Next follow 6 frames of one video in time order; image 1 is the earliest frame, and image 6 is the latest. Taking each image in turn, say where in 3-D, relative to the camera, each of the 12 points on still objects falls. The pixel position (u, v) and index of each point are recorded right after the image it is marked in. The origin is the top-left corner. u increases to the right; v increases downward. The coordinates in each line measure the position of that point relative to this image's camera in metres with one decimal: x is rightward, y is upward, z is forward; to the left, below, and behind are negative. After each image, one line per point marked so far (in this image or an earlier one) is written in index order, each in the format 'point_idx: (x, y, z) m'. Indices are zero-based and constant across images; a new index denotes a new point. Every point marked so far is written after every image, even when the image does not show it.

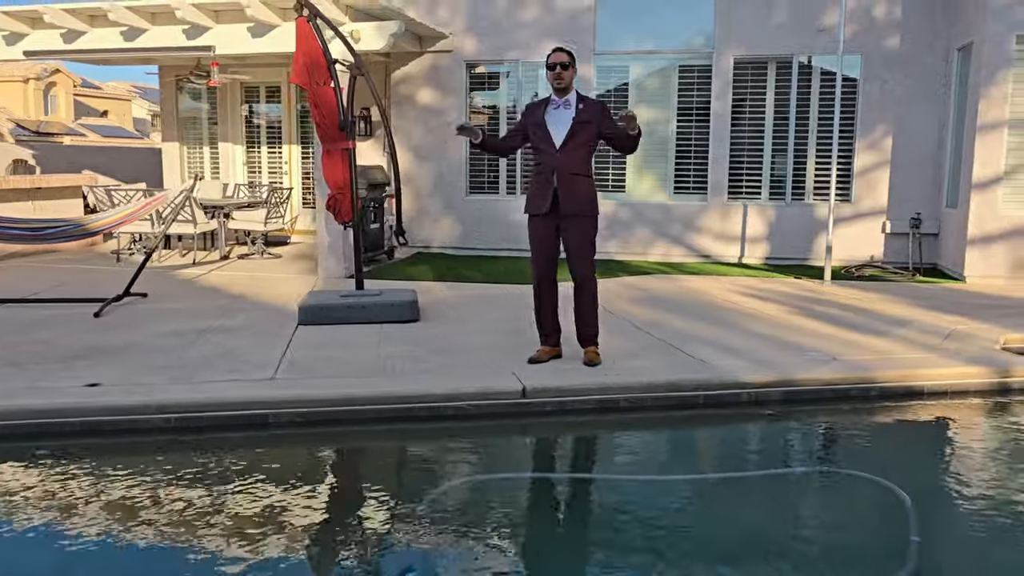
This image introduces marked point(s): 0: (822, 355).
0: (+2.1, -0.4, +5.7) m
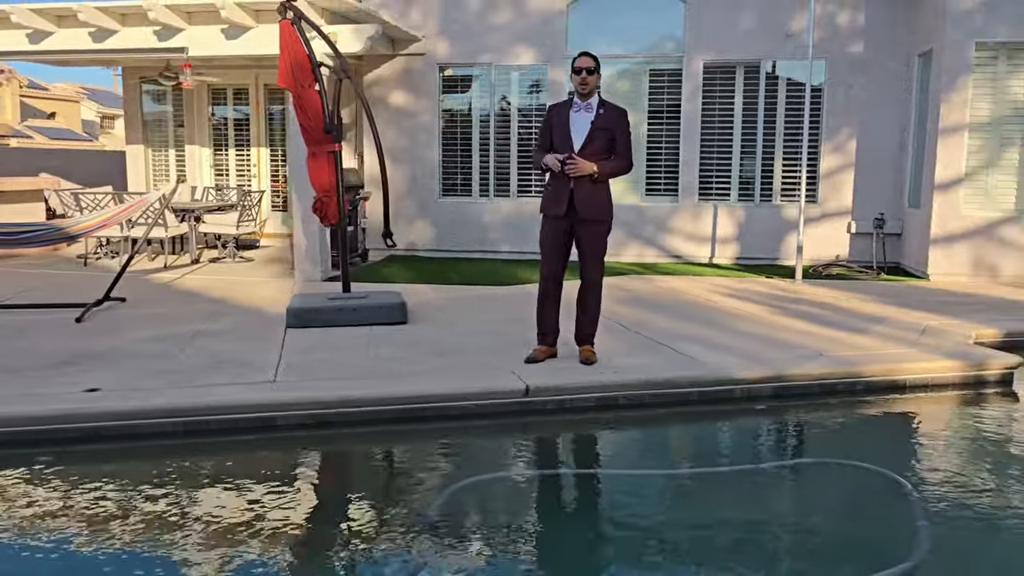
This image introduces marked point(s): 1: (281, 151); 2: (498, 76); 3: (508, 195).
0: (+2.0, -0.4, +5.8) m
1: (-3.6, +2.1, +13.4) m
2: (-0.2, +2.9, +11.6) m
3: (-0.1, +1.3, +11.8) m
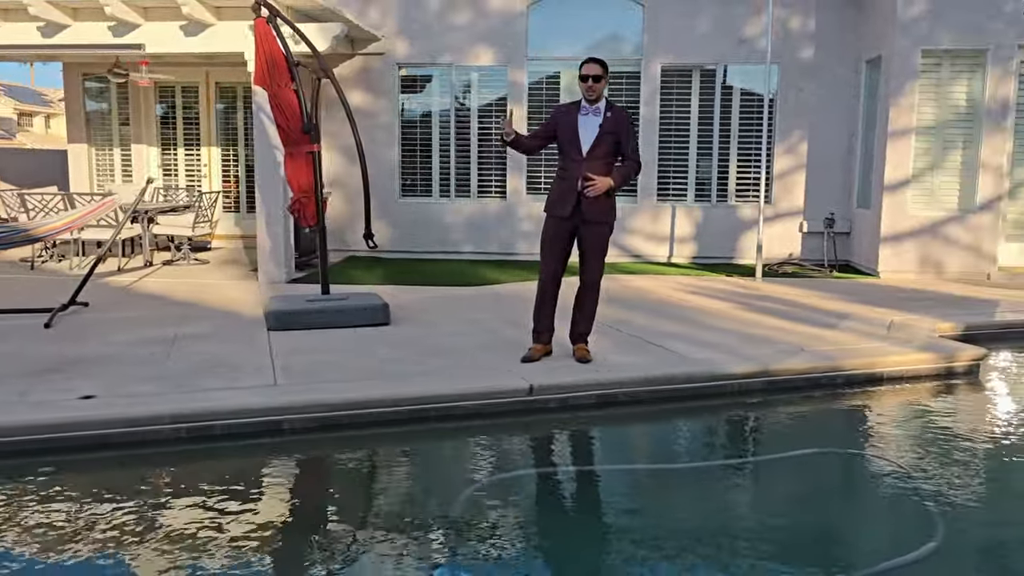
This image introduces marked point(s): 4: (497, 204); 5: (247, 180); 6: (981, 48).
0: (+2.0, -0.4, +6.1) m
1: (-4.3, +2.1, +13.1) m
2: (-0.7, +2.9, +11.6) m
3: (-0.6, +1.3, +11.8) m
4: (-0.2, +1.2, +11.7) m
5: (-4.1, +1.7, +13.2) m
6: (+5.3, +2.7, +9.8) m
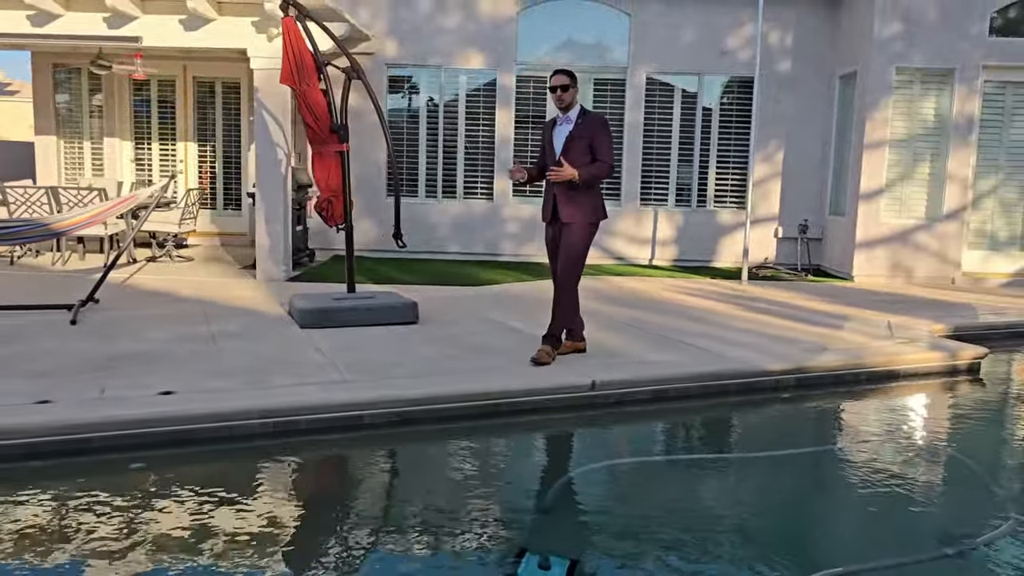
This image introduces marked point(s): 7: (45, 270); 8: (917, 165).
0: (+2.3, -0.4, +6.4) m
1: (-4.5, +2.1, +12.9) m
2: (-0.9, +2.9, +11.7) m
3: (-0.8, +1.3, +12.0) m
4: (-0.4, +1.2, +11.9) m
5: (-4.3, +1.7, +13.0) m
6: (+5.3, +2.7, +10.4) m
7: (-5.5, +0.2, +10.0) m
8: (+5.0, +1.5, +10.6) m
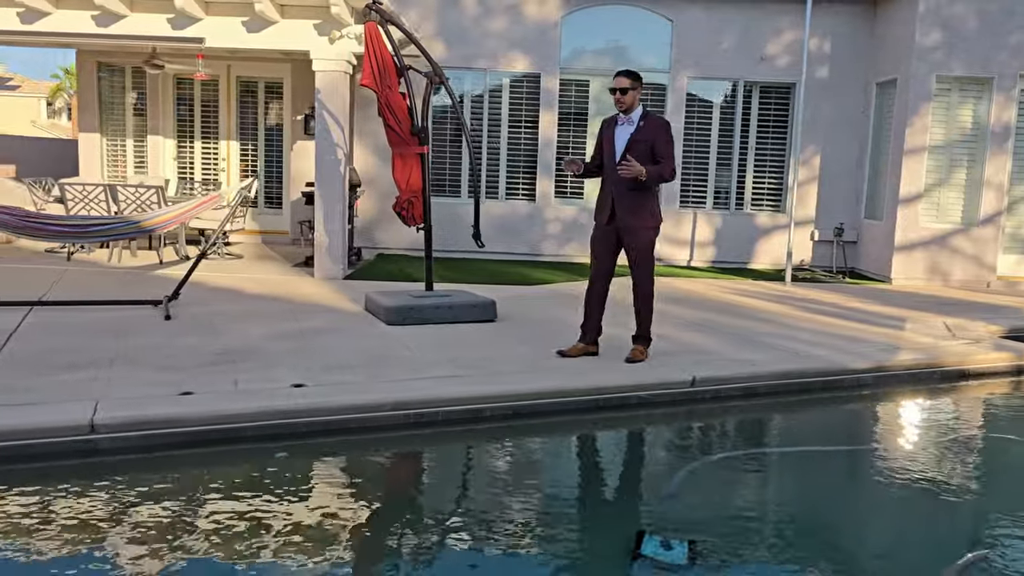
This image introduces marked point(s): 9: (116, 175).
0: (+2.9, -0.4, +6.7) m
1: (-4.0, +2.2, +13.1) m
2: (-0.3, +2.9, +11.9) m
3: (-0.2, +1.3, +12.2) m
4: (+0.2, +1.2, +12.1) m
5: (-3.8, +1.7, +13.2) m
6: (+5.9, +2.6, +10.7) m
7: (-4.8, +0.3, +10.1) m
8: (+5.6, +1.5, +10.9) m
9: (-6.0, +1.7, +13.0) m
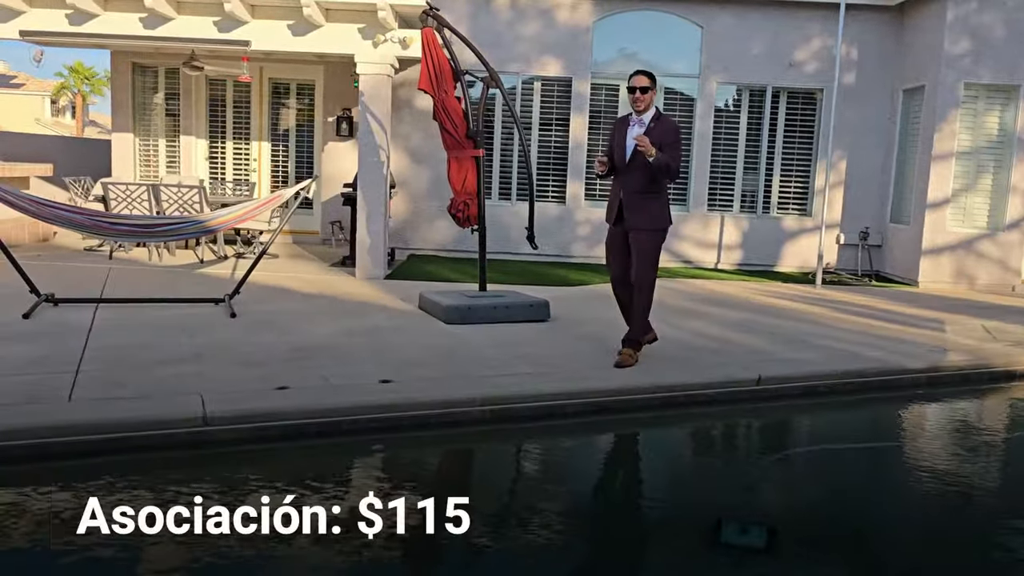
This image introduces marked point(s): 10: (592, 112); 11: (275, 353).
0: (+3.3, -0.5, +6.9) m
1: (-3.5, +2.2, +13.2) m
2: (+0.2, +2.9, +12.1) m
3: (+0.2, +1.3, +12.3) m
4: (+0.6, +1.1, +12.3) m
5: (-3.3, +1.7, +13.3) m
6: (+6.4, +2.6, +10.9) m
7: (-4.4, +0.3, +10.3) m
8: (+6.1, +1.4, +11.1) m
9: (-5.6, +1.7, +13.1) m
10: (+1.2, +2.5, +12.2) m
11: (-1.6, -0.4, +5.7) m
